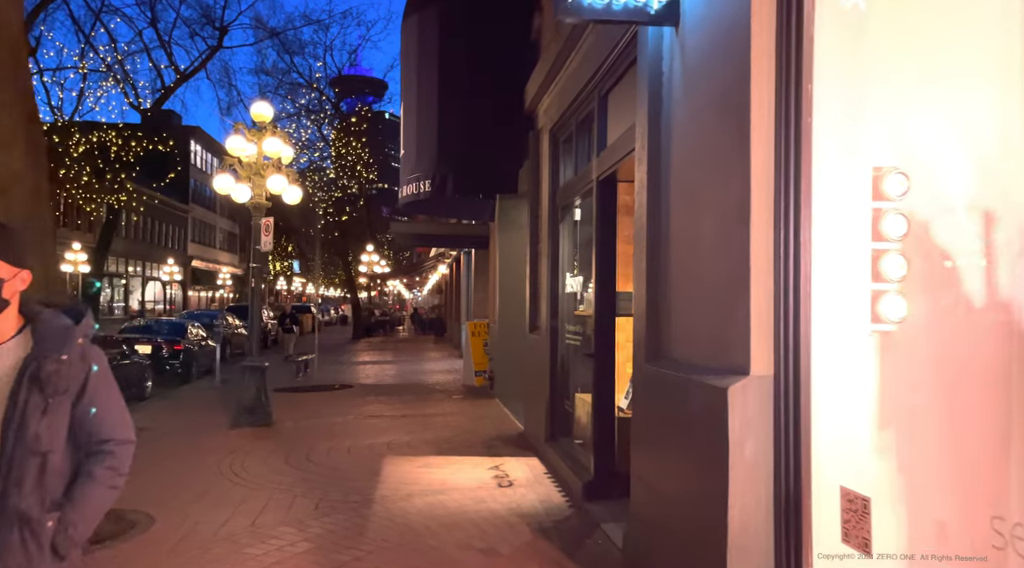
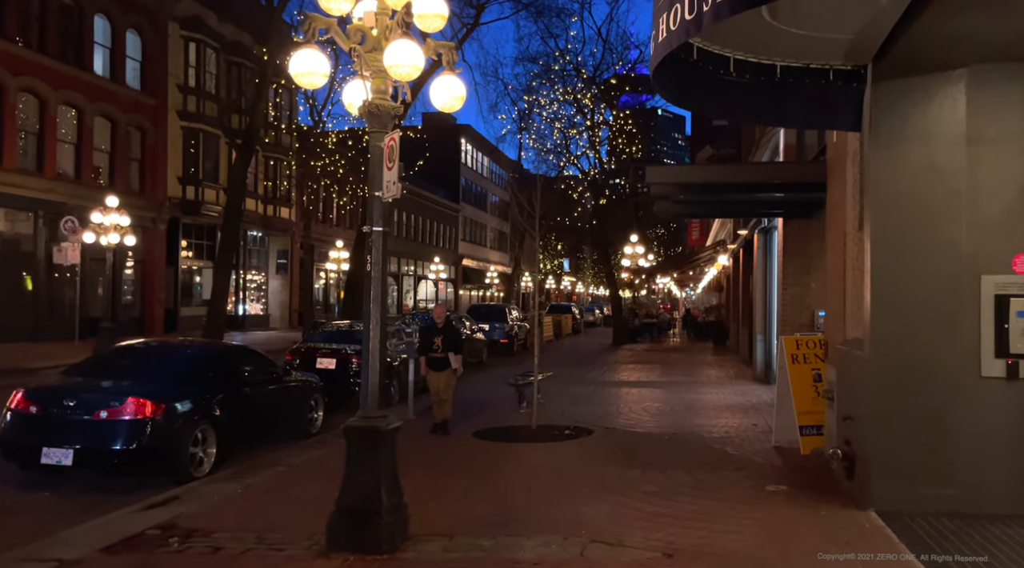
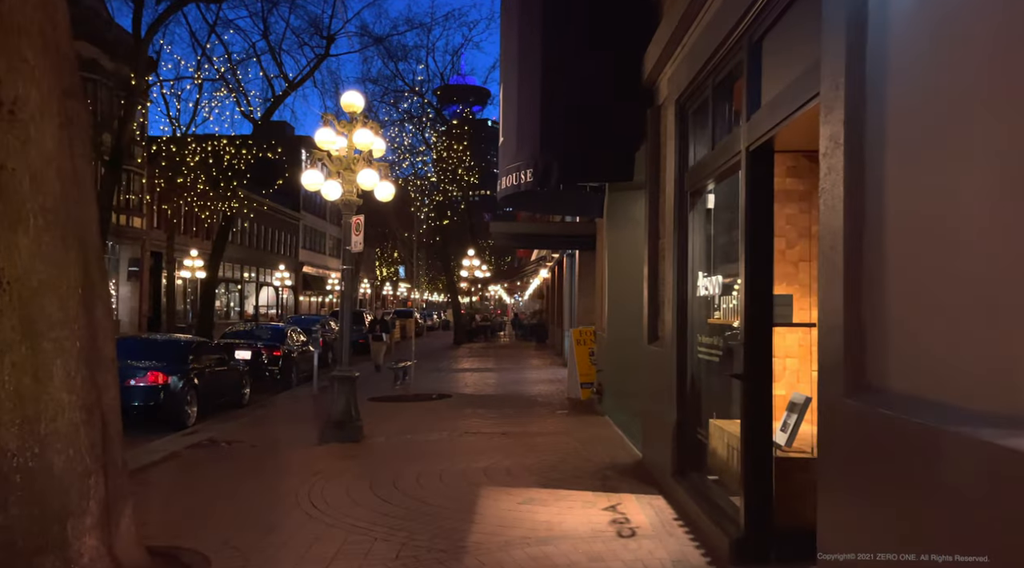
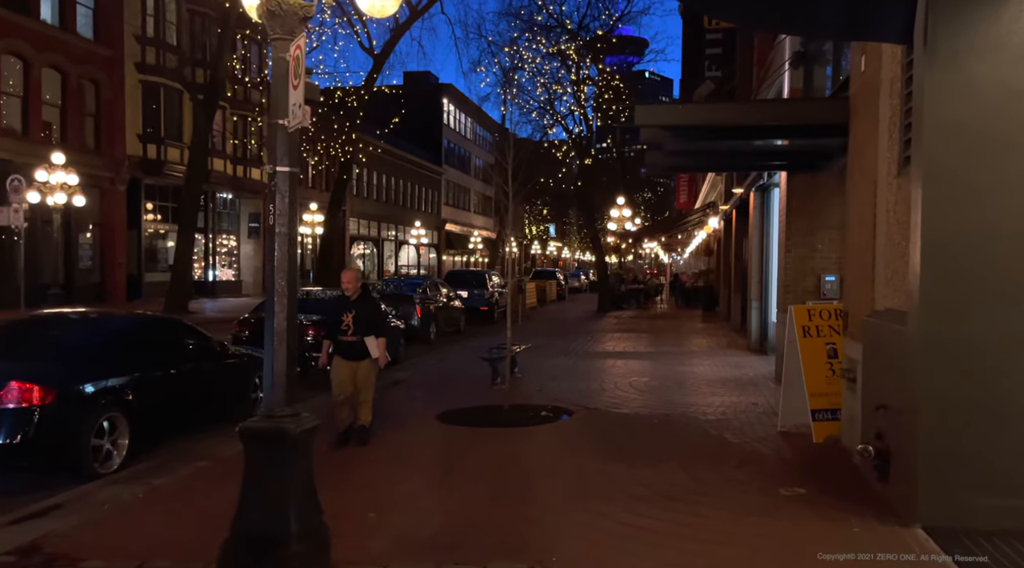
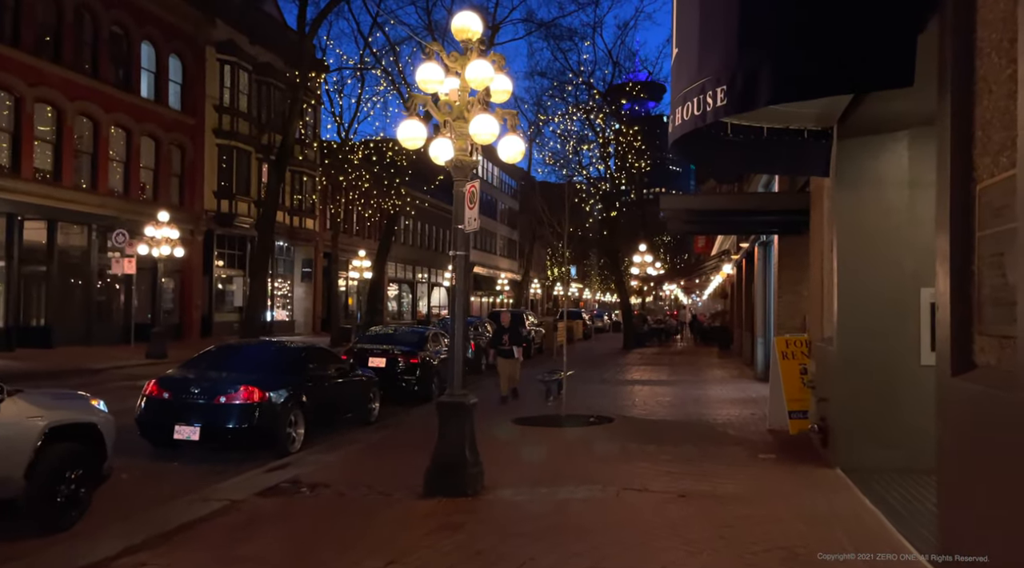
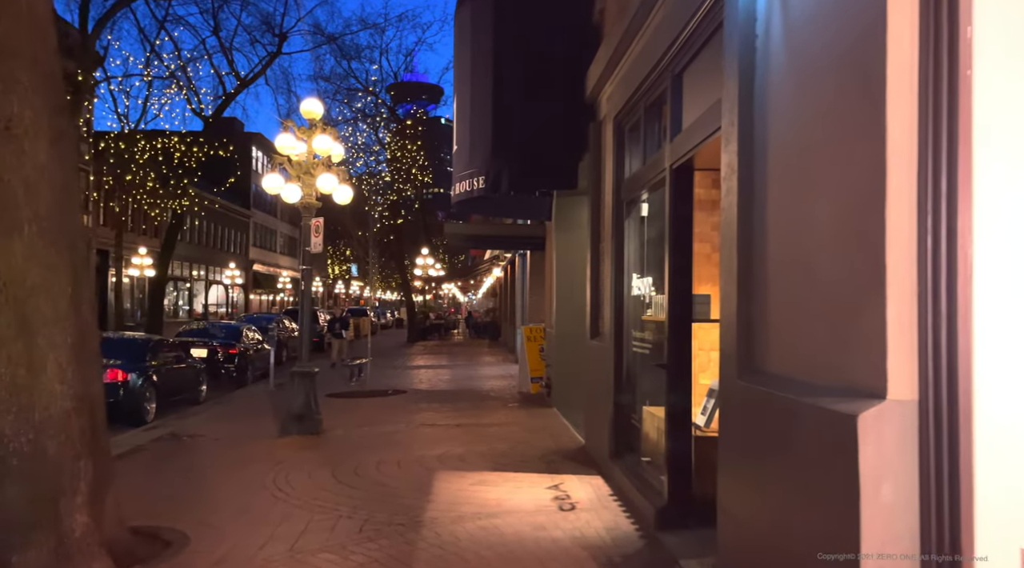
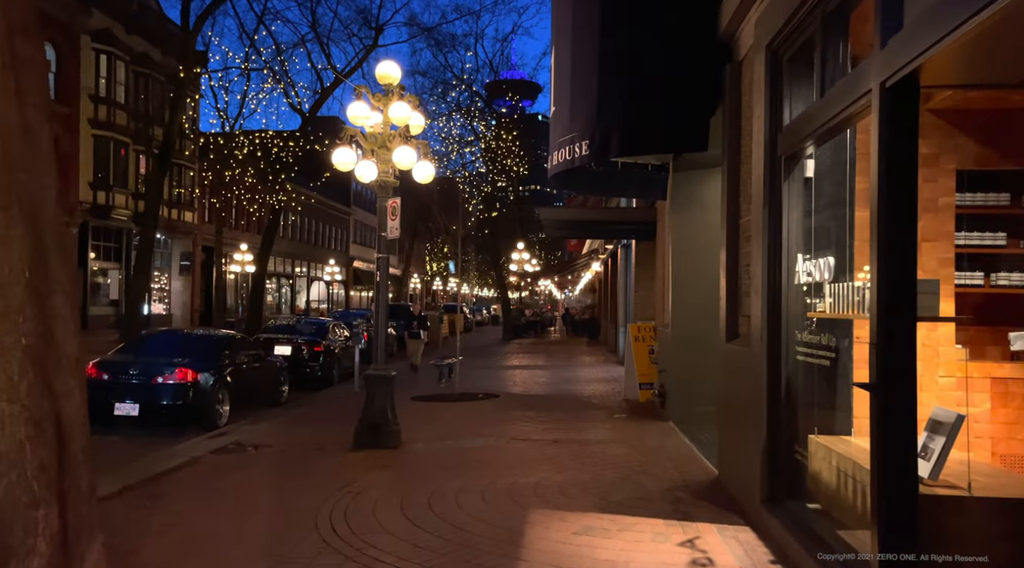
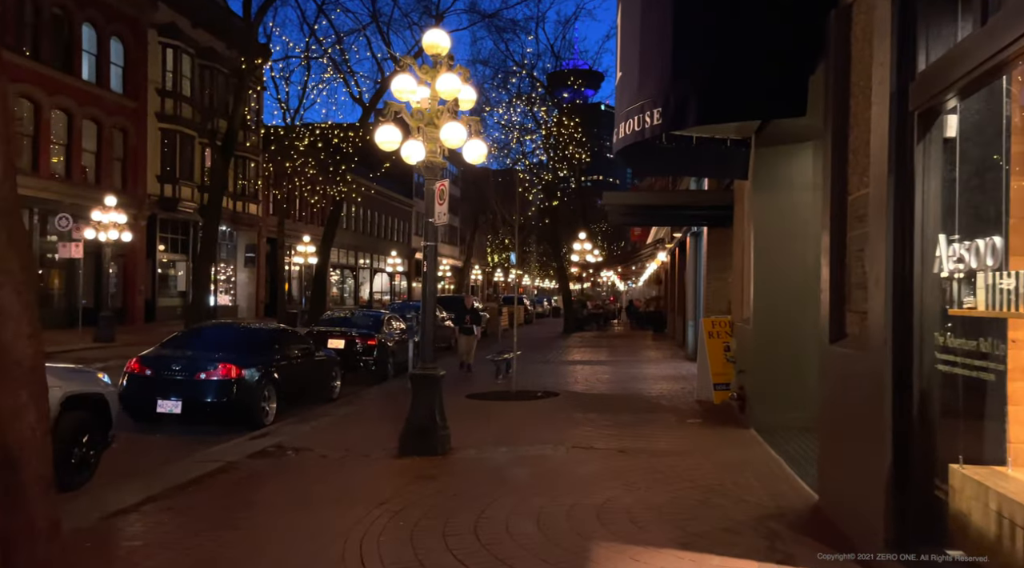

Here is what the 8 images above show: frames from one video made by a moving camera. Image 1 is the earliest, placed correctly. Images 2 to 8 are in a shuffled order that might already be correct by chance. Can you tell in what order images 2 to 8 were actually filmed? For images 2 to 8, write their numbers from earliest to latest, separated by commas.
6, 3, 7, 8, 5, 2, 4
